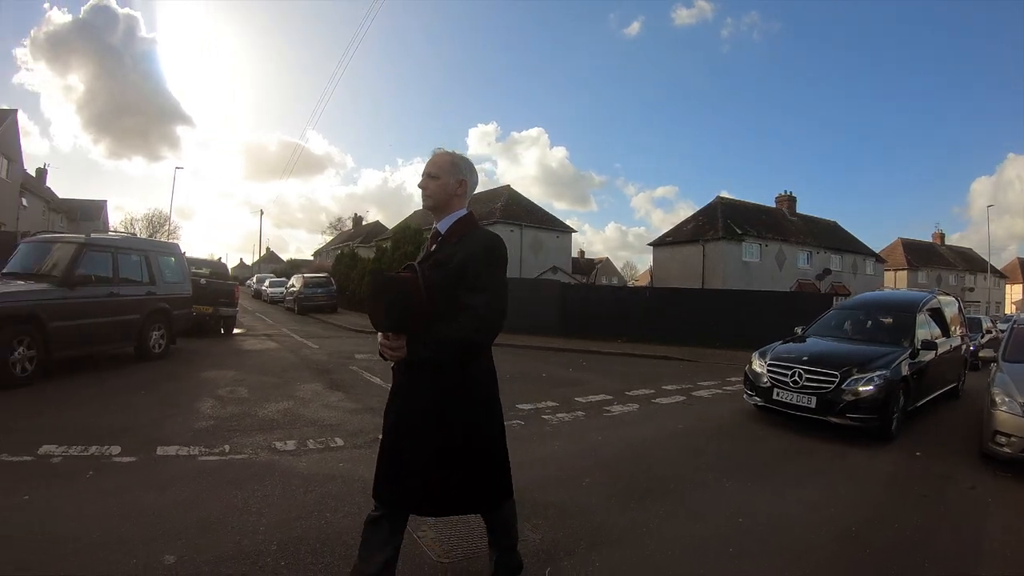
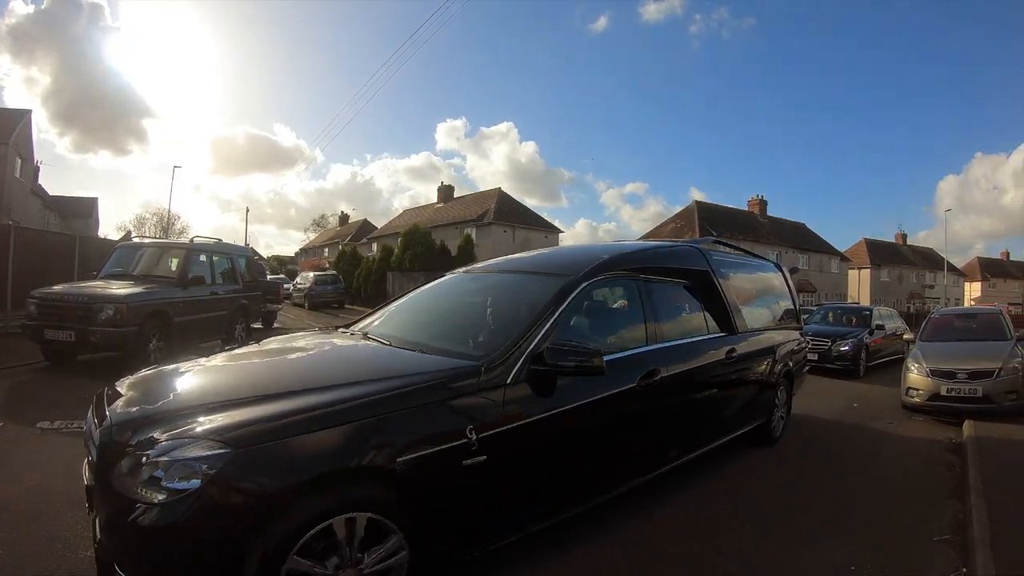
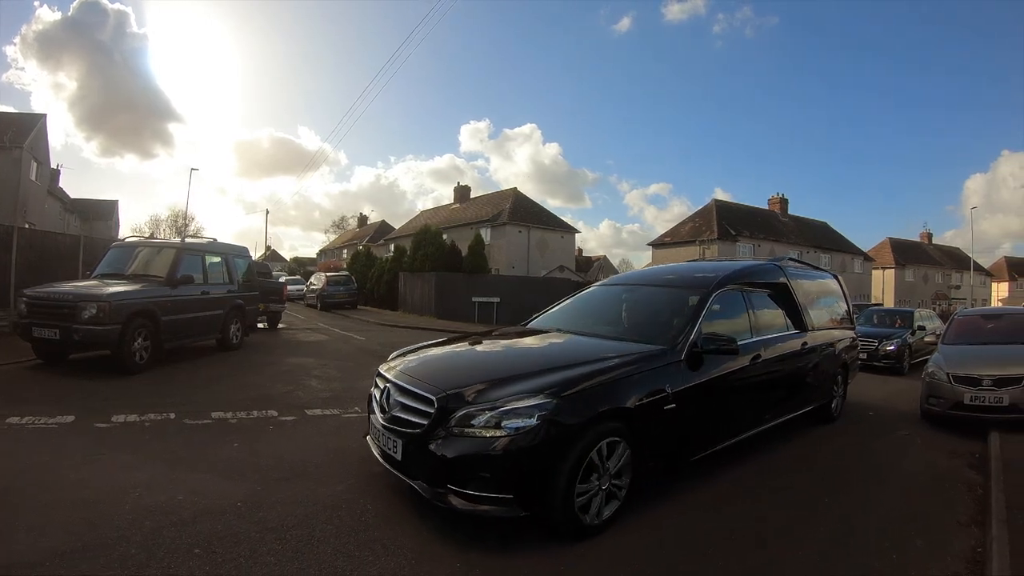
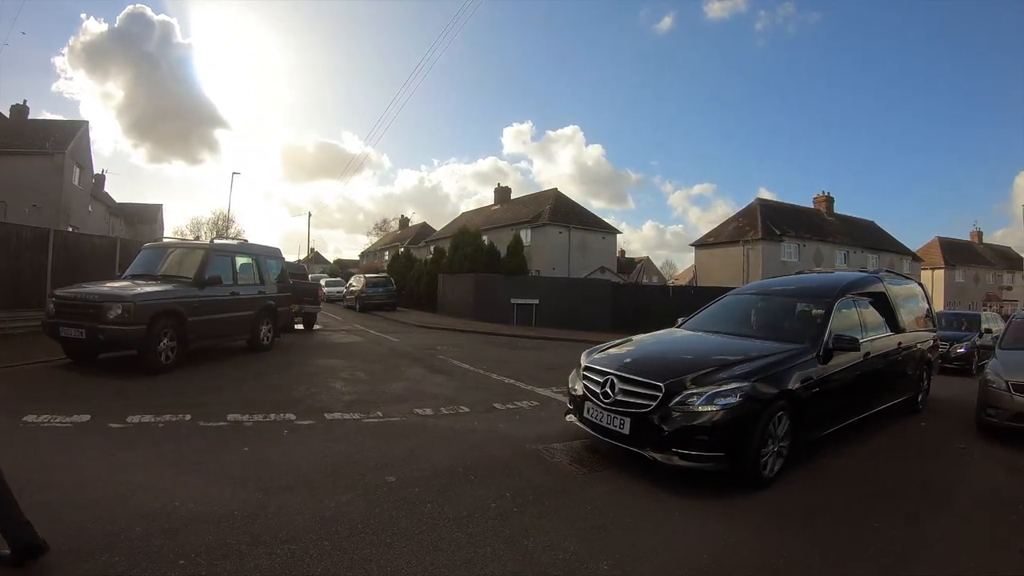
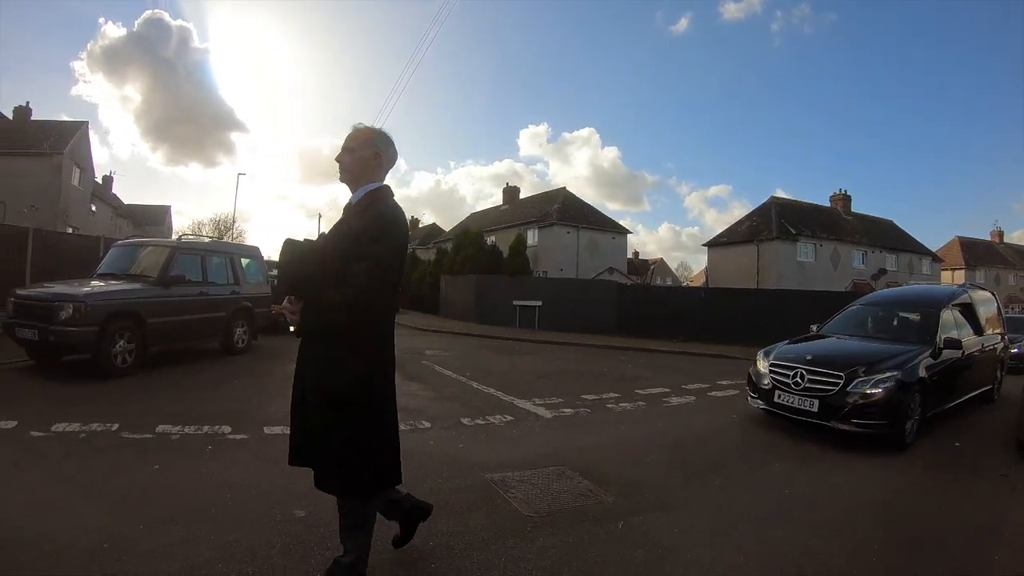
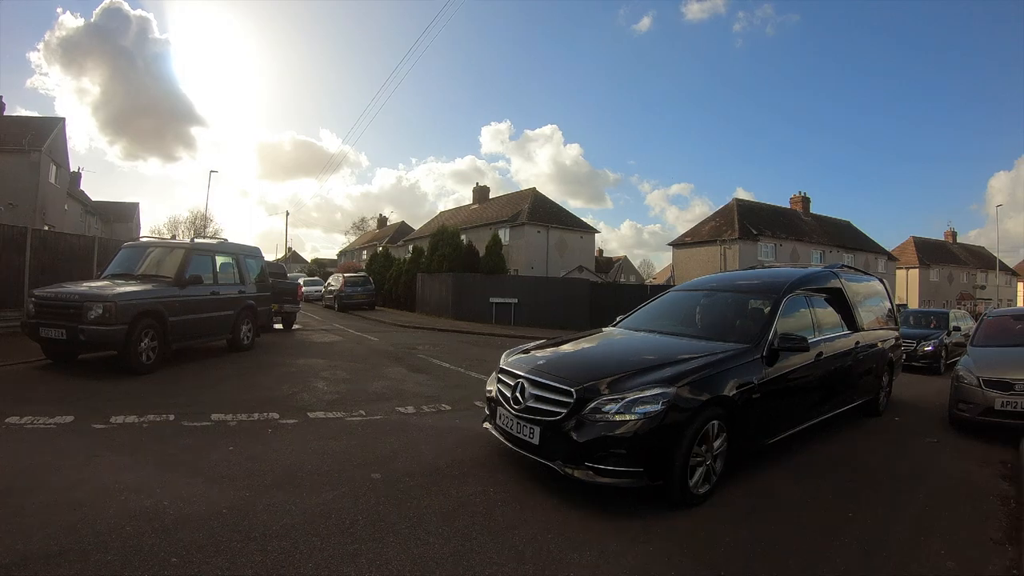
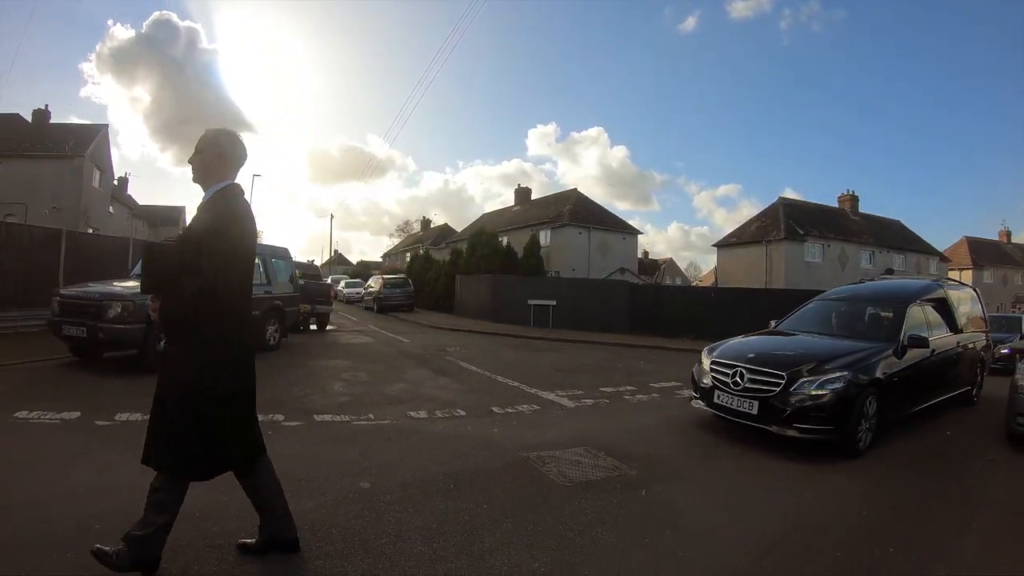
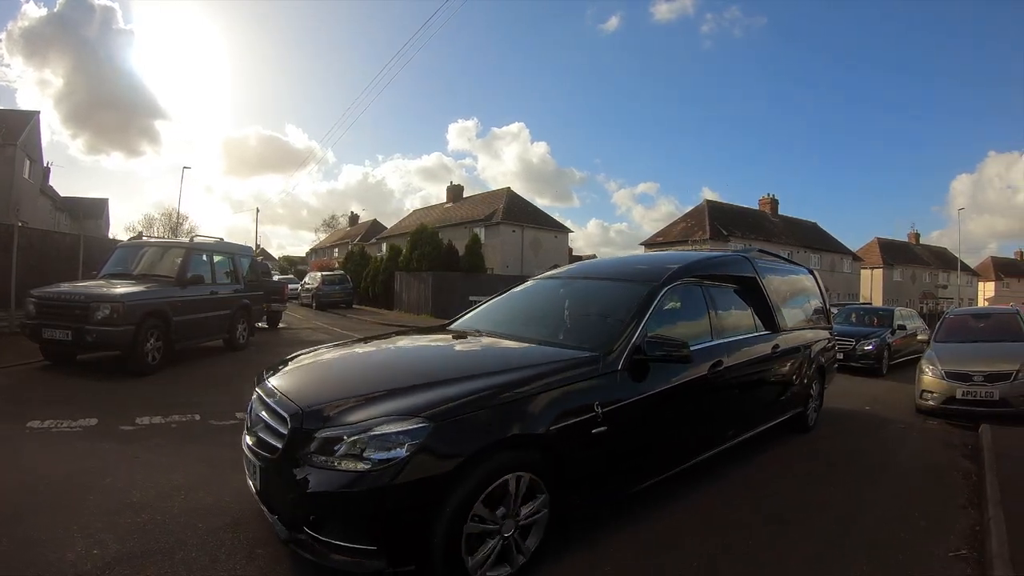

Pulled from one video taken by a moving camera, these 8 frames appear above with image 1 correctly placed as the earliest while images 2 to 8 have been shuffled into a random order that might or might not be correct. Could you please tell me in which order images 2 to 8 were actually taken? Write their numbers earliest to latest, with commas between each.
5, 7, 4, 6, 3, 8, 2
